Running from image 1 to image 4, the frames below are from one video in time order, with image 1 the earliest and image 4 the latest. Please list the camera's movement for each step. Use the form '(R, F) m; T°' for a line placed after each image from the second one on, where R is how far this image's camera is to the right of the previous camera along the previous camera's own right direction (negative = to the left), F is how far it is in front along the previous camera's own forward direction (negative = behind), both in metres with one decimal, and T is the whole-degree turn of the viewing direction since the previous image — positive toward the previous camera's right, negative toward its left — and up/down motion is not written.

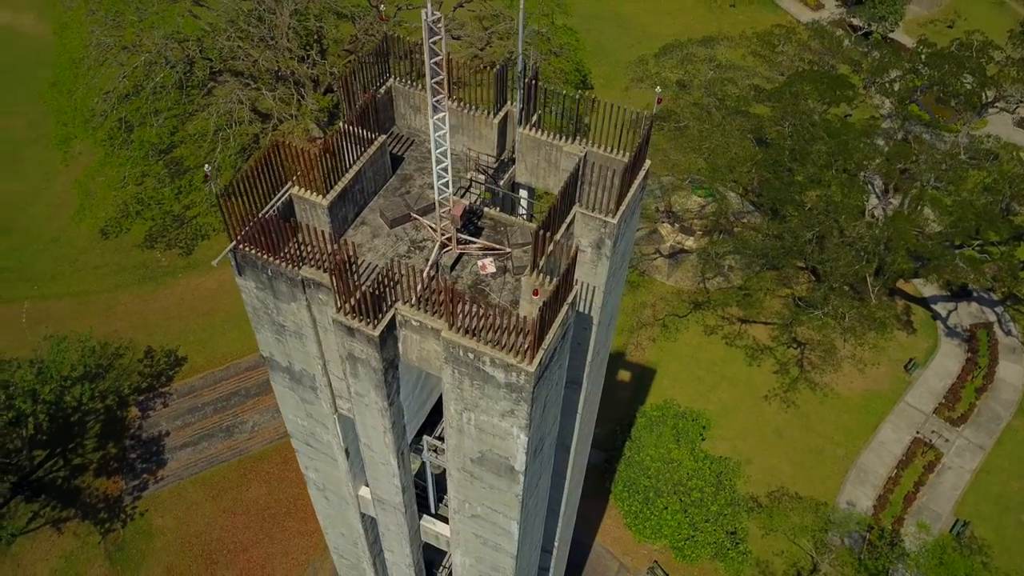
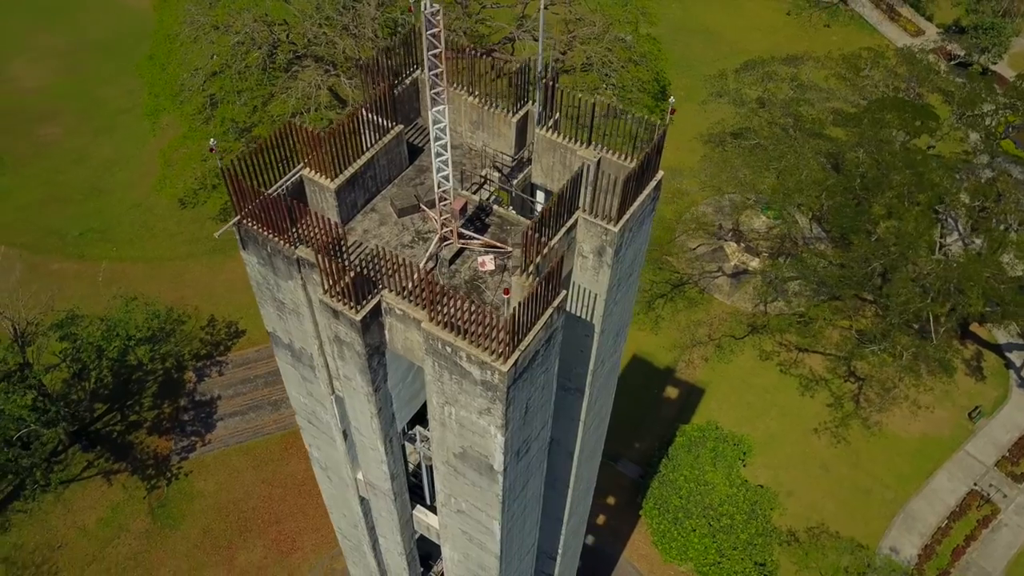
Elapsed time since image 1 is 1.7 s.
(+0.8, +0.1) m; -5°
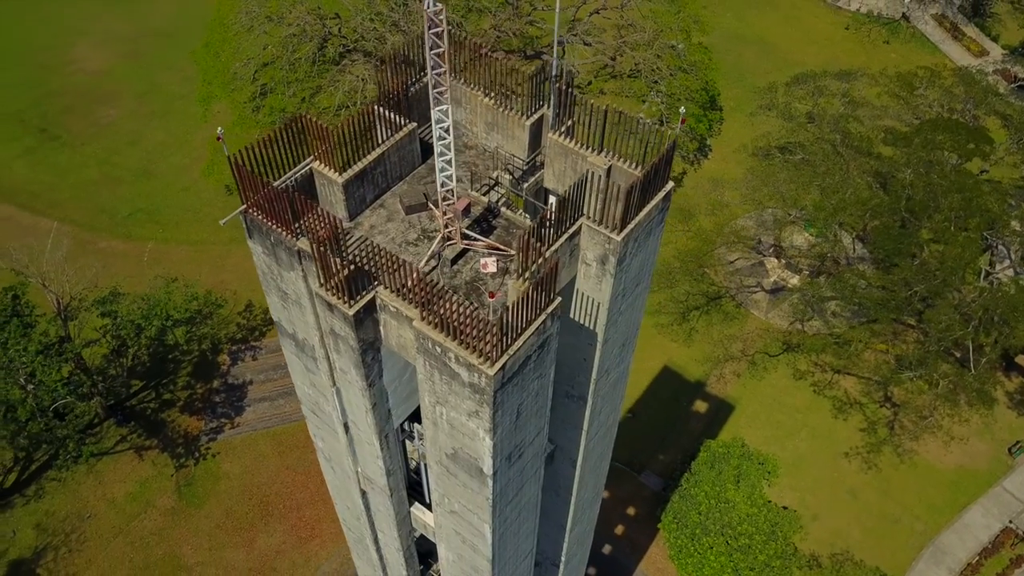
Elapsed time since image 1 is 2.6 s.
(+0.4, +0.1) m; -3°
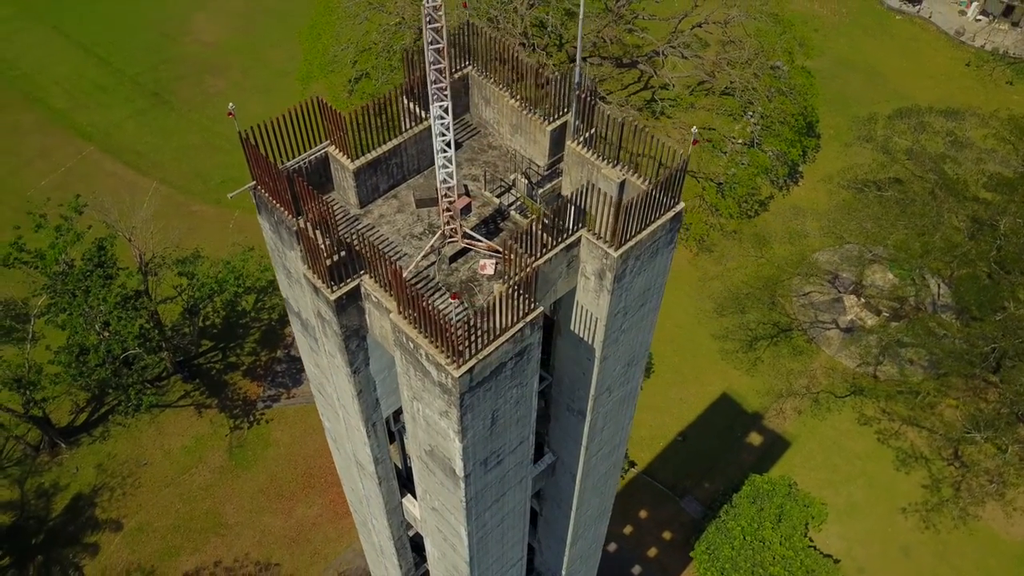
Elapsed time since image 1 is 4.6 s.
(+0.9, +0.1) m; -6°
